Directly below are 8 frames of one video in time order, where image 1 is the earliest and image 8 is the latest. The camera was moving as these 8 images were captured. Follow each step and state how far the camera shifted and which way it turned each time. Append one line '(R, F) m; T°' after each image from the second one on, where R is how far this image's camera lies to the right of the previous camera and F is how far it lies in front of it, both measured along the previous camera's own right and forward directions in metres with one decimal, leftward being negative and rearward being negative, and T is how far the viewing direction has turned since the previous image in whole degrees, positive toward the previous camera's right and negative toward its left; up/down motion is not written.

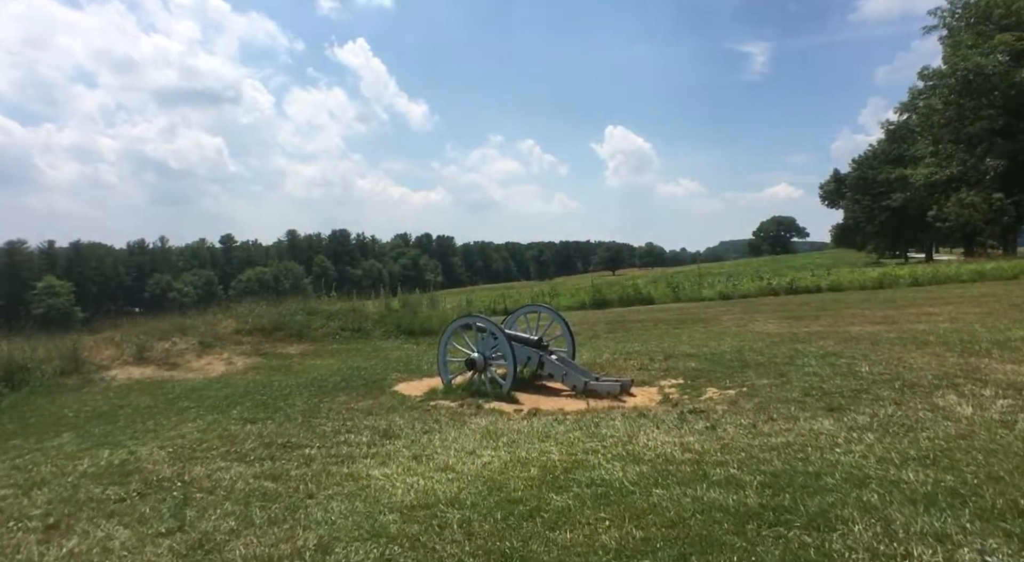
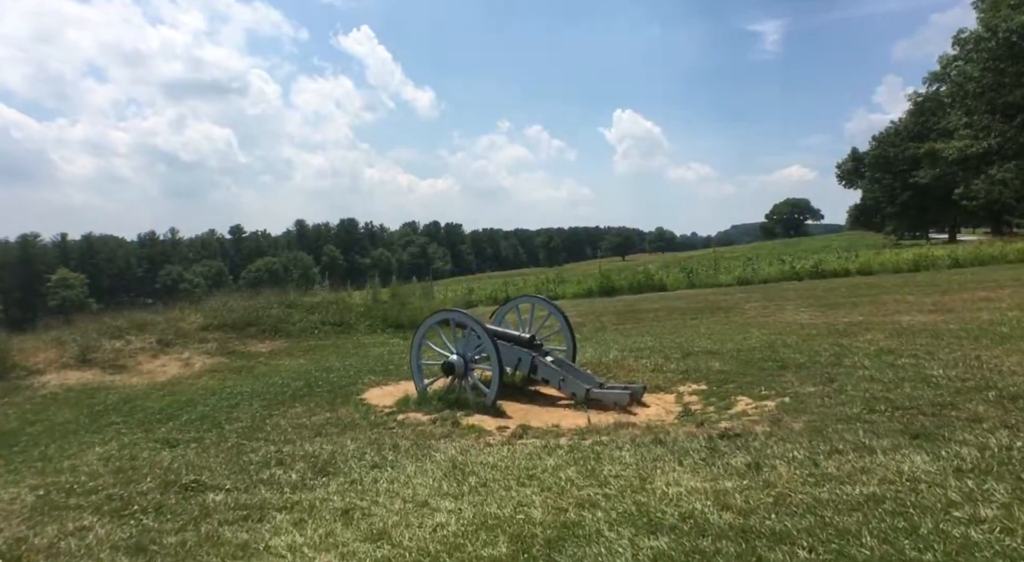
(+0.3, +1.6) m; -1°
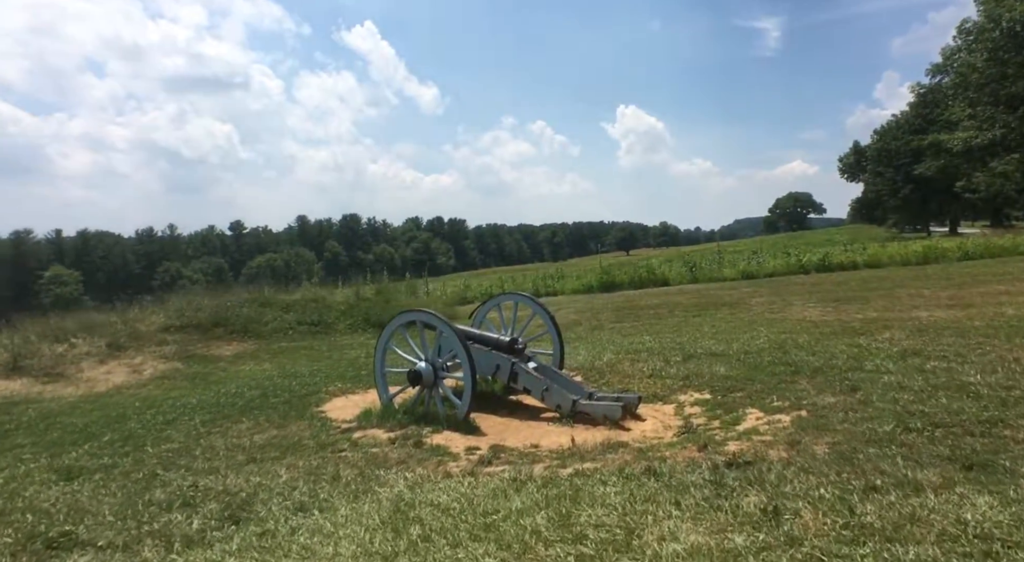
(+0.3, +0.9) m; 0°
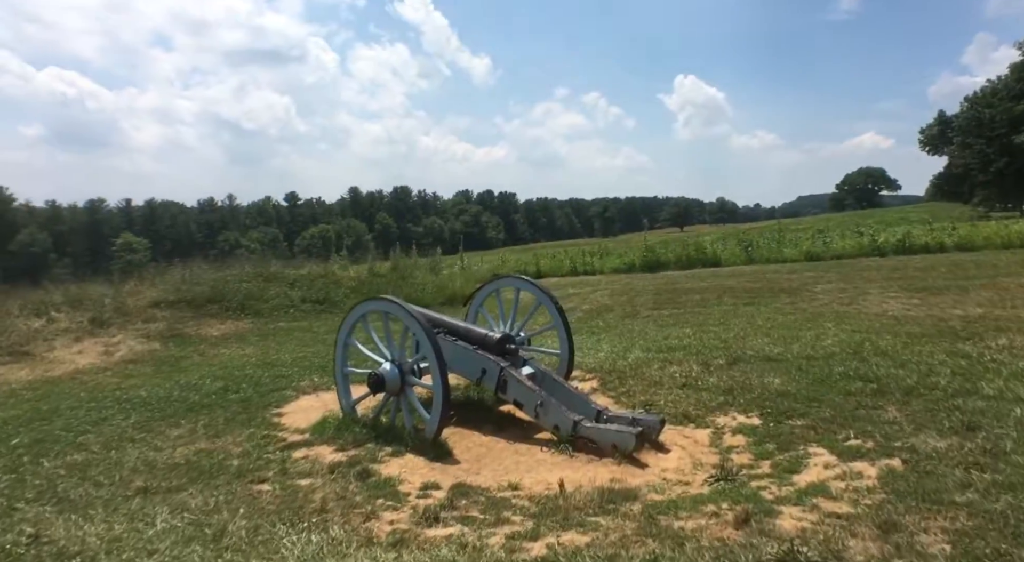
(+0.5, +1.5) m; -5°
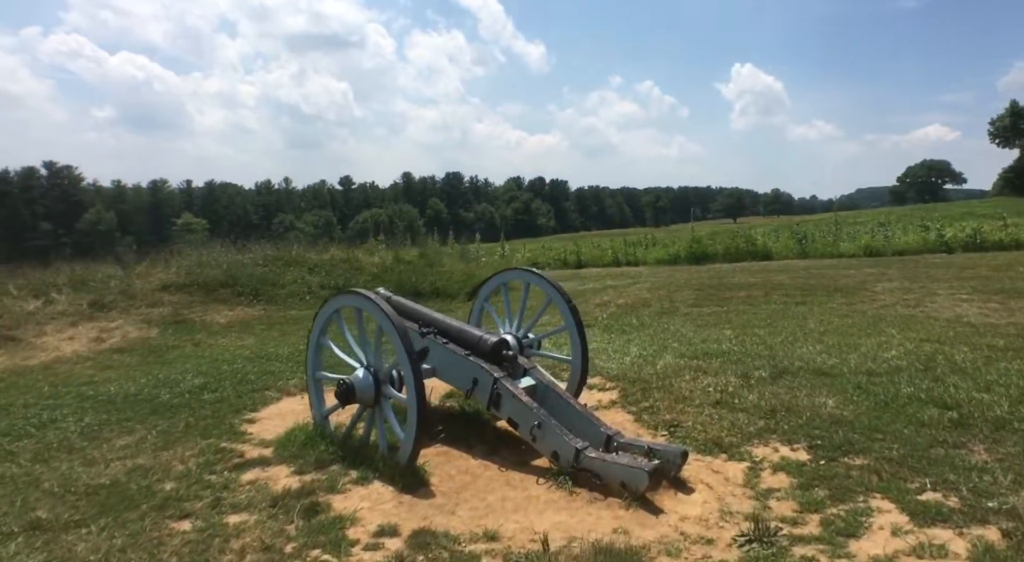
(+0.3, +0.9) m; -4°
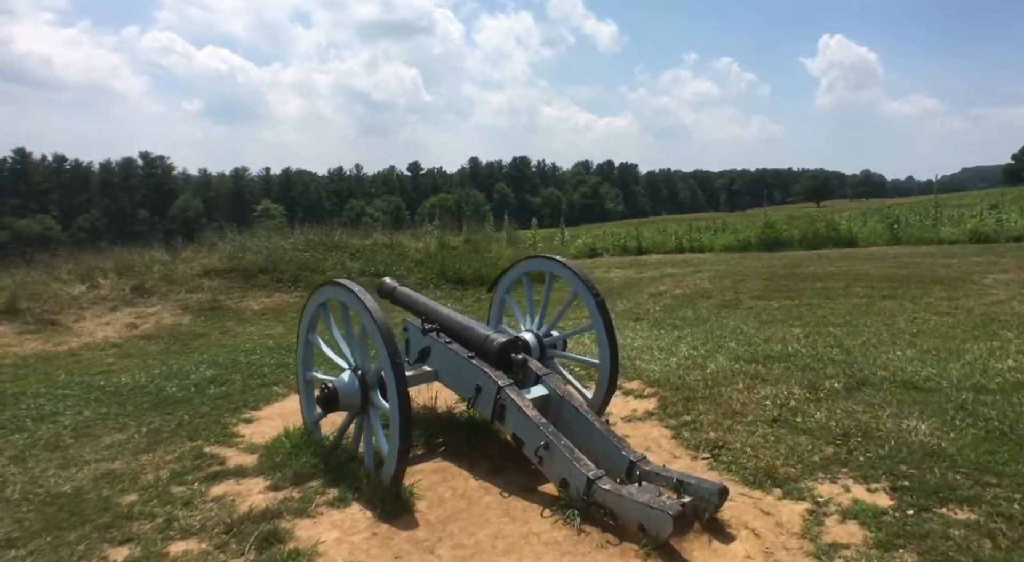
(+0.3, +0.7) m; -6°
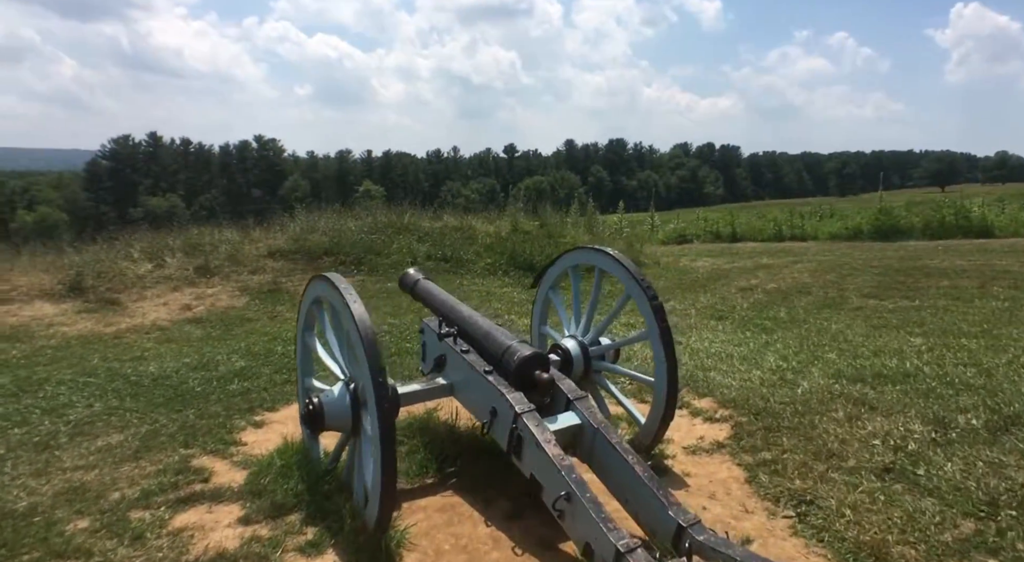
(+0.3, +0.8) m; -8°
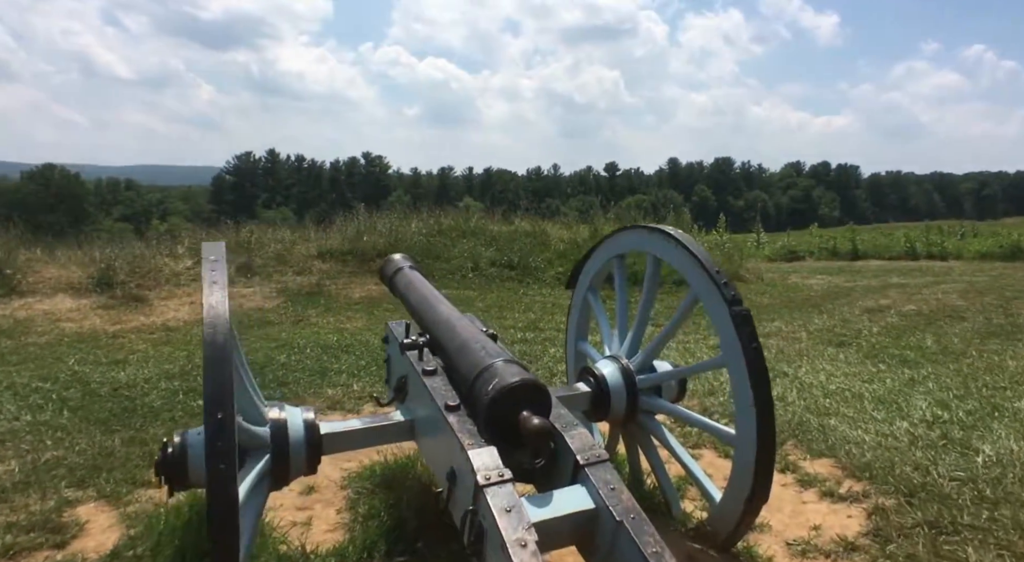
(+0.4, +1.3) m; -9°
